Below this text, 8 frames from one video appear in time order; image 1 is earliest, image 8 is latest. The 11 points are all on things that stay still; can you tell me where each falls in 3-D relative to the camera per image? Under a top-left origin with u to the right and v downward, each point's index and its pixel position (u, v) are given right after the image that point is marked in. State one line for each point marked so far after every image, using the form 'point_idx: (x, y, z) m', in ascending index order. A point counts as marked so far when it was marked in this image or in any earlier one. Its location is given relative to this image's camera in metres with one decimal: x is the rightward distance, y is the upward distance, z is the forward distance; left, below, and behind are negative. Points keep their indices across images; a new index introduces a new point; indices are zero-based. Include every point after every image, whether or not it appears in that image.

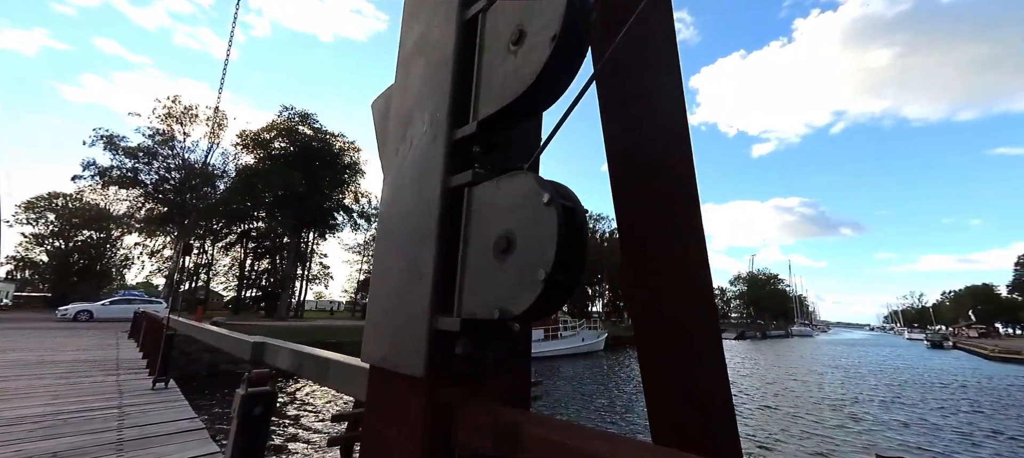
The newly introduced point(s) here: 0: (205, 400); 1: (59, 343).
0: (-5.7, -3.2, +7.4) m
1: (-7.9, -2.0, +7.0) m
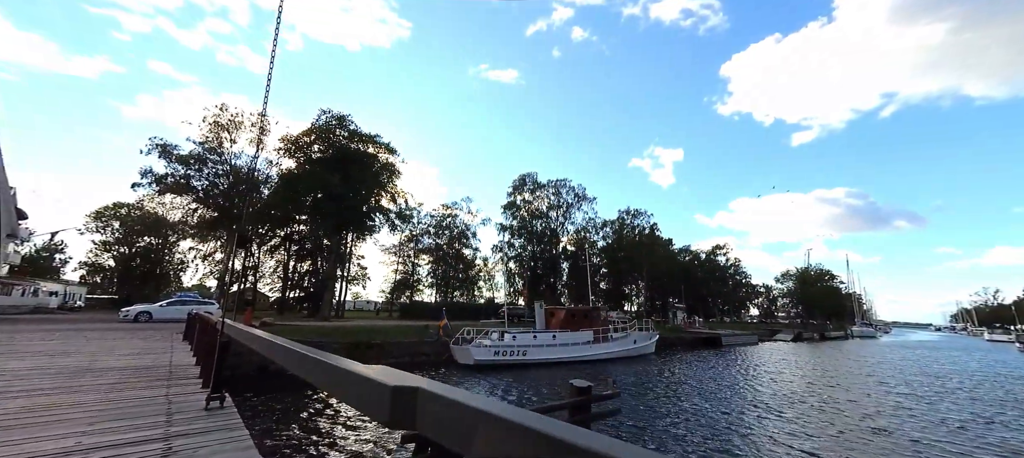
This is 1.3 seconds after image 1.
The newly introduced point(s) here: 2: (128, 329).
0: (-4.8, -3.3, +7.5) m
1: (-7.1, -2.1, +7.3) m
2: (-9.7, -2.5, +10.1) m
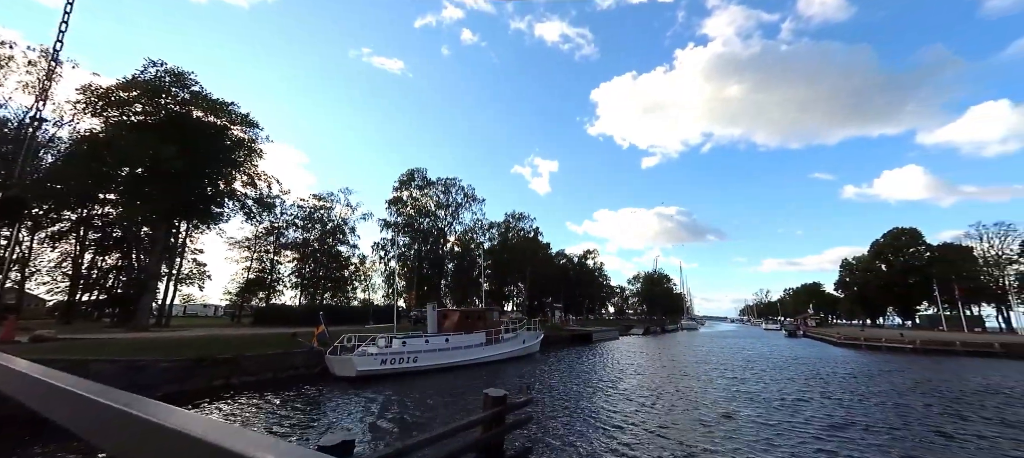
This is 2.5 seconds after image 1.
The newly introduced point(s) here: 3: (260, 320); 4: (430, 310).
0: (-6.0, -2.9, +4.9) m
1: (-8.1, -1.6, +4.0) m
2: (-11.4, -1.9, +5.8) m
3: (-10.8, -3.9, +17.2) m
4: (-3.3, -3.4, +16.1) m
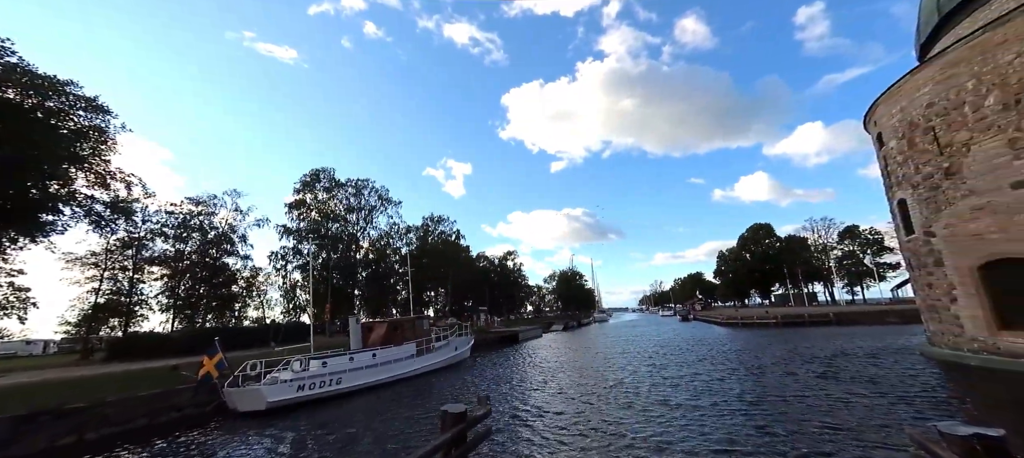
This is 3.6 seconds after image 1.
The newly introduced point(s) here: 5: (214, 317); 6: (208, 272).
0: (-6.0, -2.9, +2.8) m
1: (-7.9, -1.7, +1.5) m
2: (-11.5, -2.1, +2.5) m
3: (-13.4, -4.3, +13.7) m
4: (-5.8, -3.5, +14.4) m
5: (-13.8, -4.1, +18.7) m
6: (-14.1, -1.9, +18.5) m
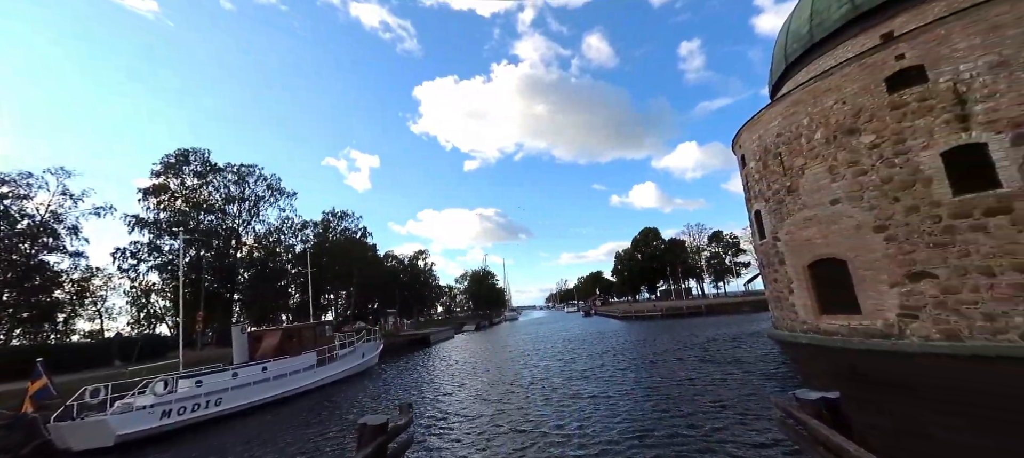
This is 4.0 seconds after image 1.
0: (-6.3, -2.8, +1.4) m
1: (-7.7, -1.6, -0.3) m
2: (-11.5, -1.9, -0.1) m
3: (-15.9, -4.0, +10.4) m
4: (-8.6, -3.4, +12.7) m
5: (-17.3, -3.8, +15.2) m
6: (-17.6, -1.7, +15.0) m
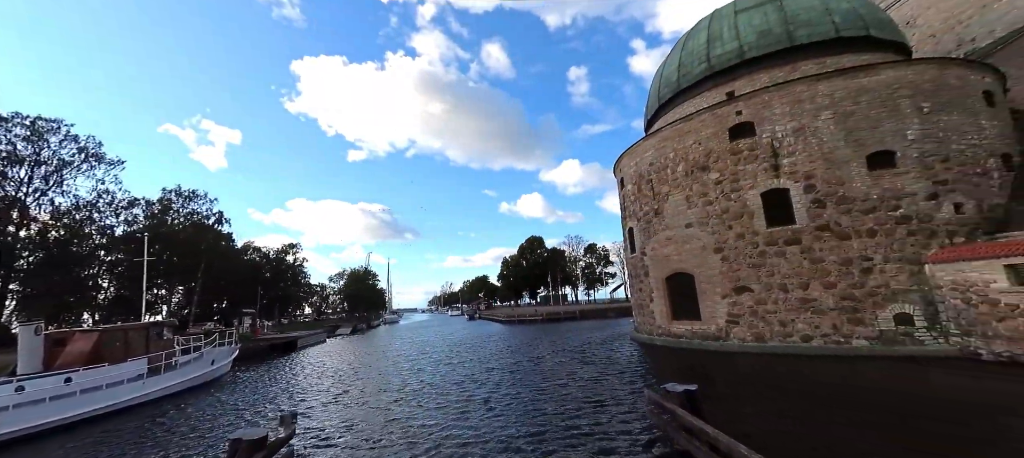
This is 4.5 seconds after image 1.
0: (-6.2, -2.4, -0.3) m
1: (-7.0, -1.1, -2.3) m
2: (-10.8, -1.1, -3.1) m
3: (-18.0, -2.9, +5.7) m
4: (-11.6, -2.7, +9.9) m
5: (-20.6, -2.6, +9.9) m
6: (-20.7, -0.4, +9.7) m
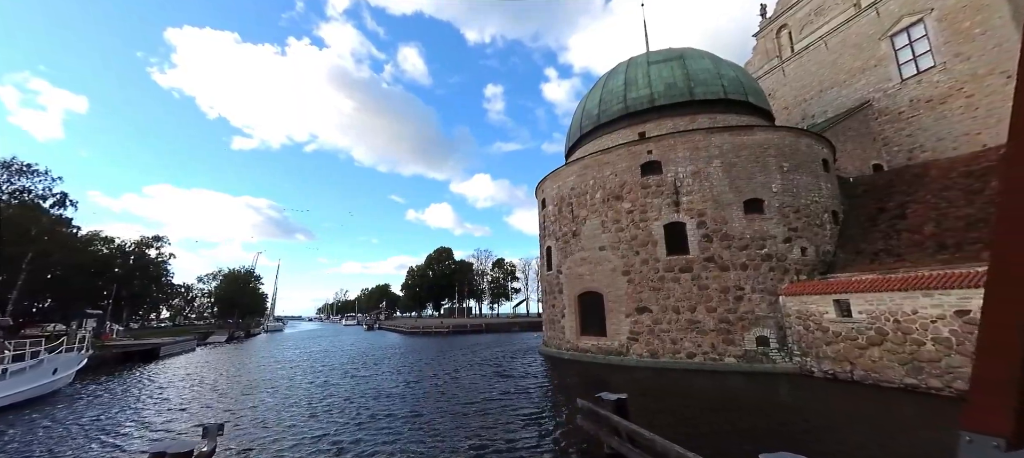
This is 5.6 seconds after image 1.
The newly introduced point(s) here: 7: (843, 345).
0: (-5.1, -2.0, -1.5) m
1: (-5.4, -0.5, -3.6) m
2: (-8.8, -0.3, -5.3) m
3: (-18.0, -1.6, +1.6) m
4: (-12.8, -2.1, +7.2) m
5: (-21.5, -1.2, +5.1) m
6: (-21.3, +1.0, +4.9) m
7: (+11.5, -4.1, +14.1) m
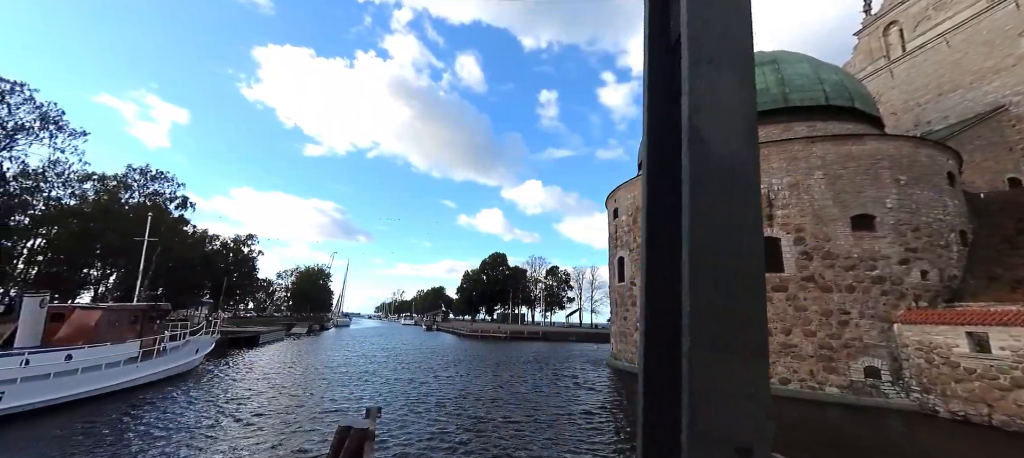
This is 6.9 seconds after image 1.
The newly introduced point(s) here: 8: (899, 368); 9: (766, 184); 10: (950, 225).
0: (-3.9, -1.9, -0.7) m
1: (-4.3, -0.4, -2.7) m
2: (-8.0, 0.0, -3.8) m
3: (-16.1, -1.2, +4.2) m
4: (-10.2, -1.9, +9.0) m
5: (-19.1, -0.7, +8.2) m
6: (-18.9, +1.5, +8.1) m
7: (+14.7, -4.8, +12.4) m
8: (+16.1, -5.6, +16.3) m
9: (+13.0, +2.2, +19.9) m
10: (+22.2, +0.1, +20.1) m
